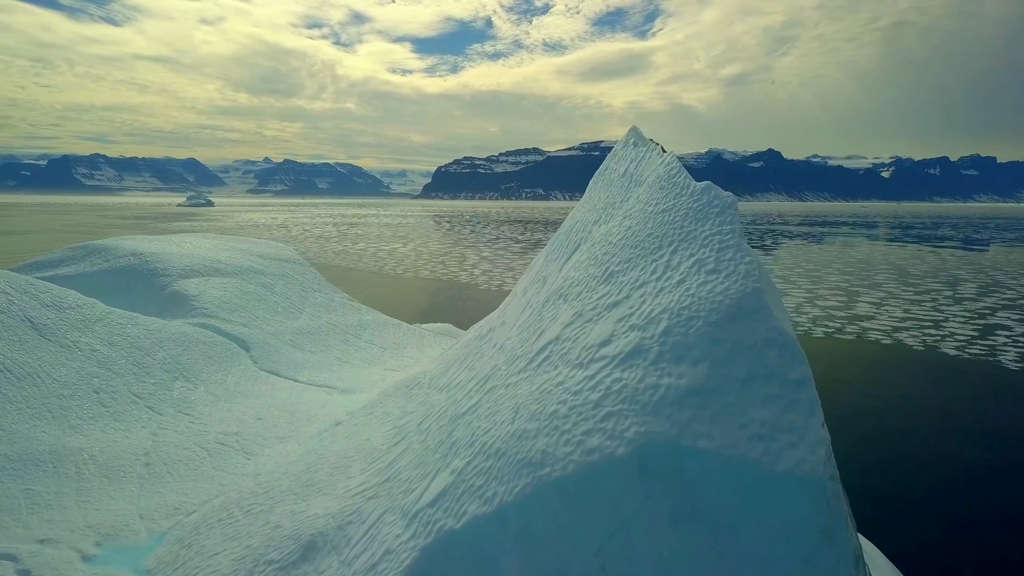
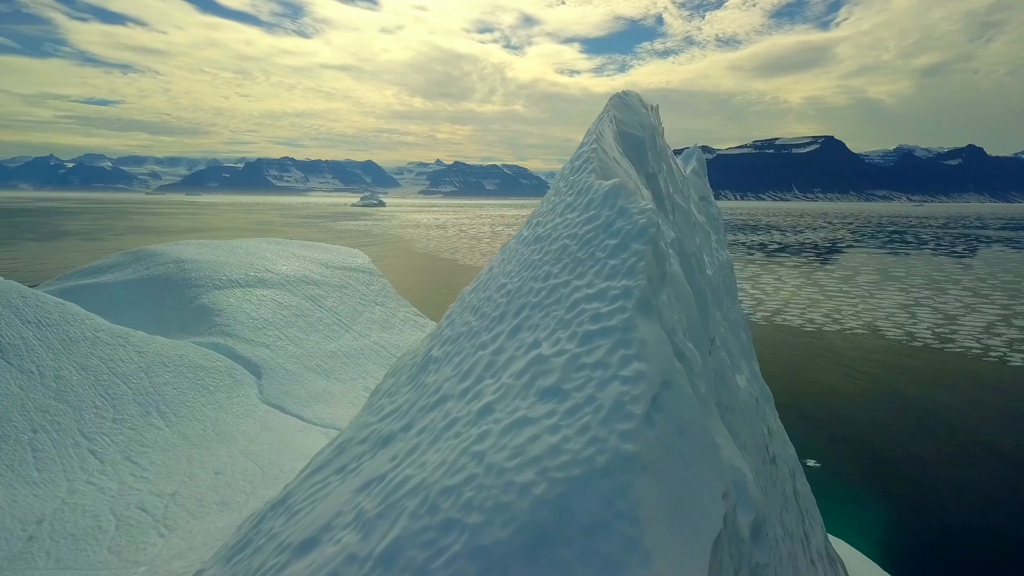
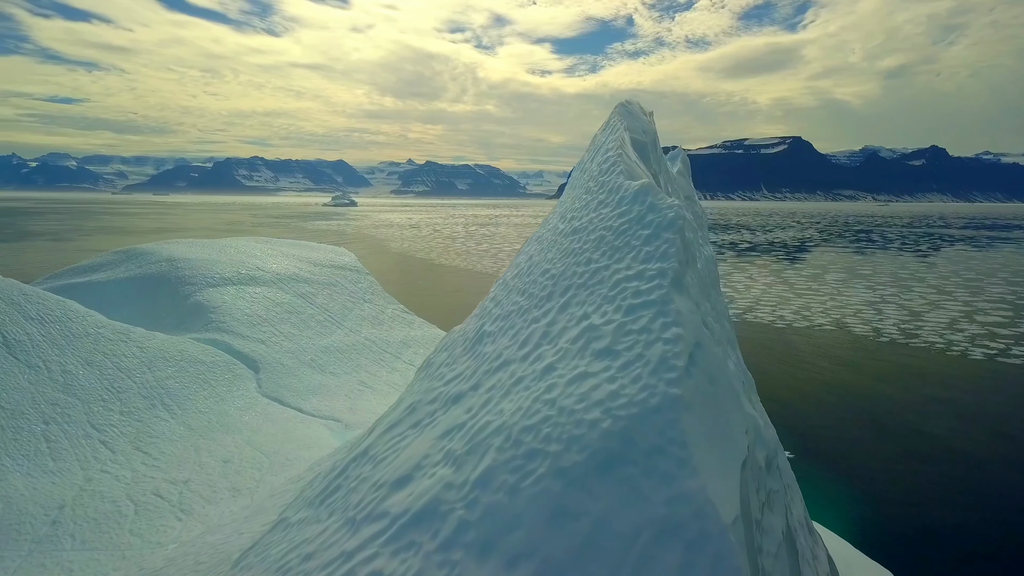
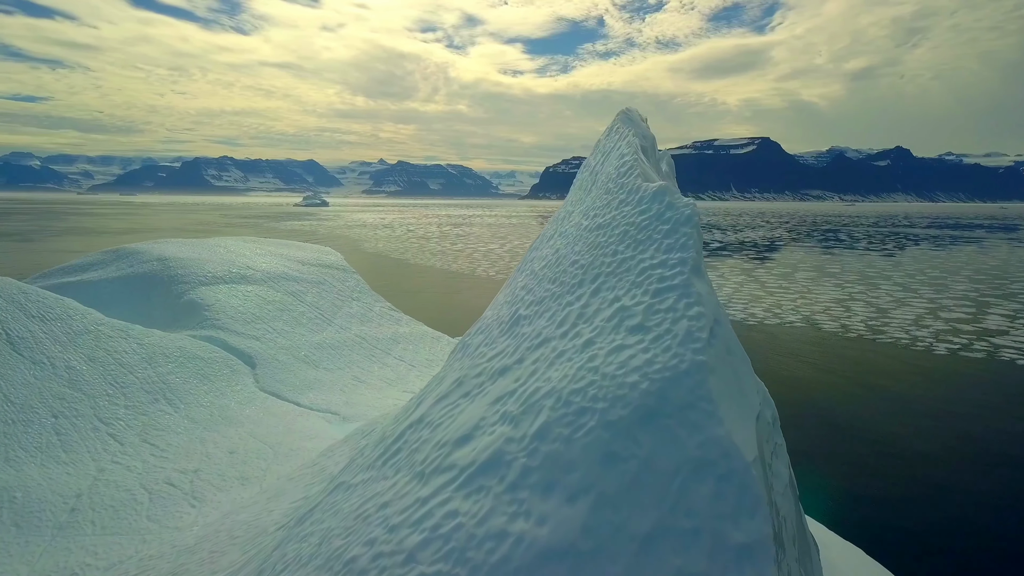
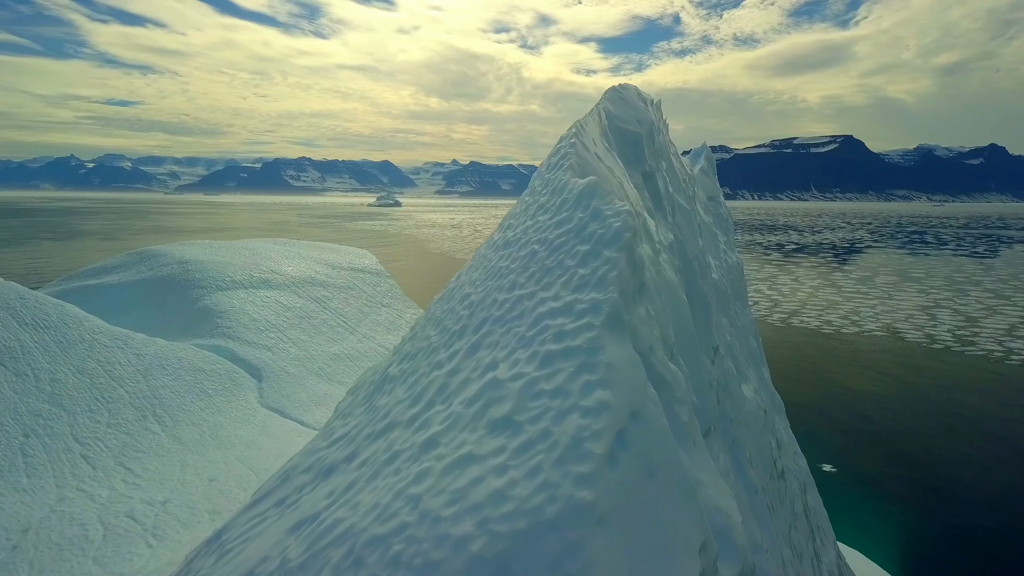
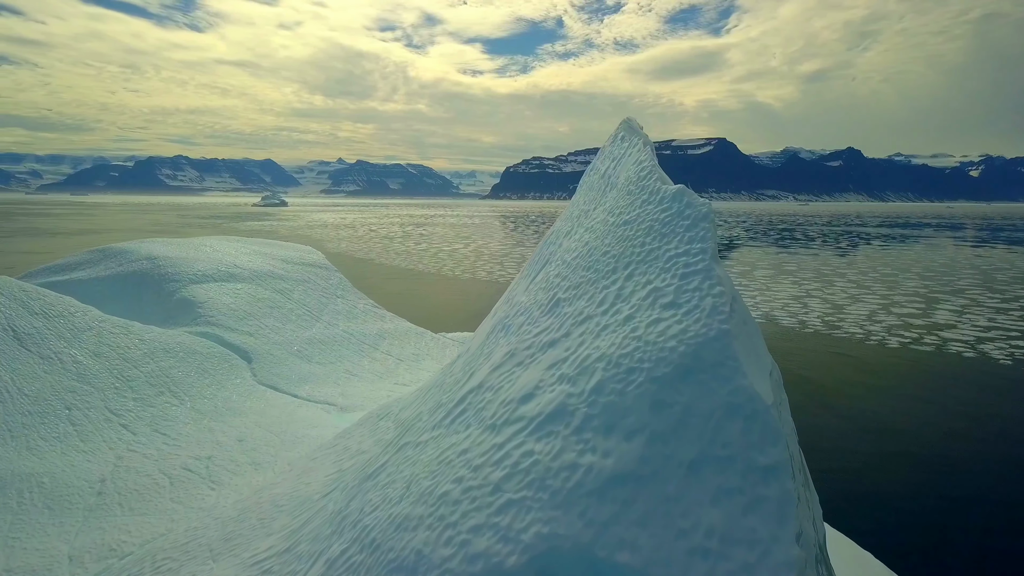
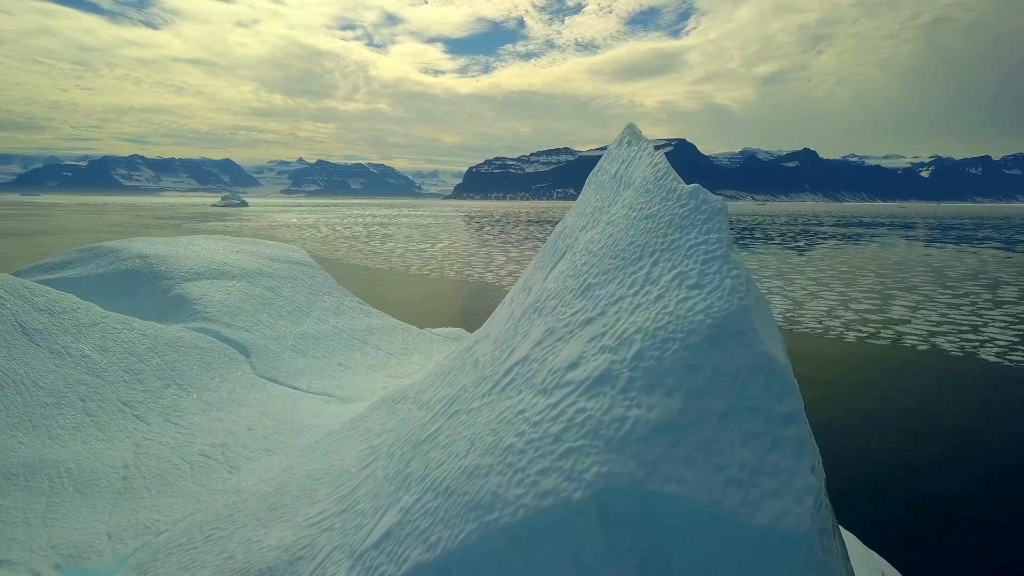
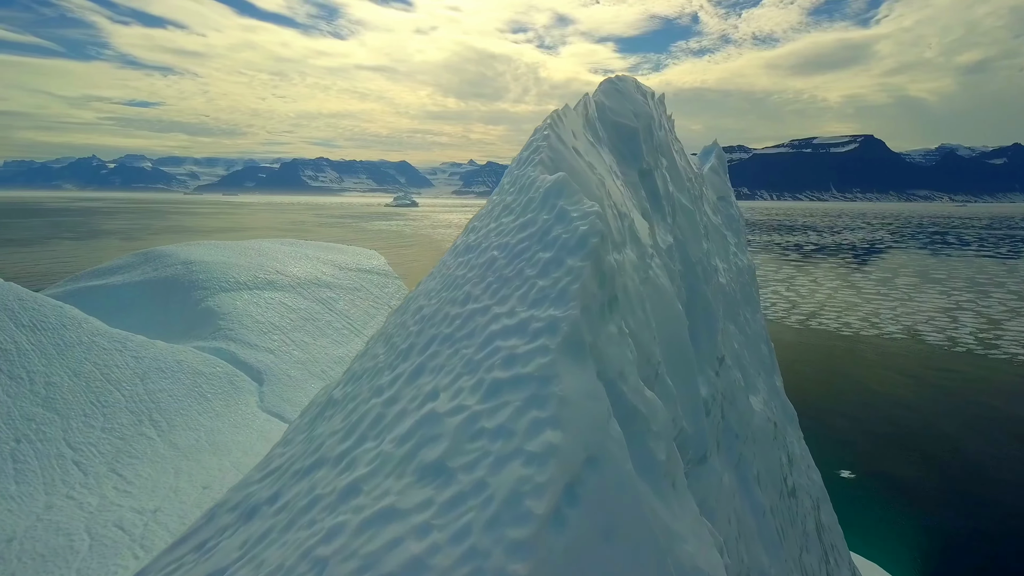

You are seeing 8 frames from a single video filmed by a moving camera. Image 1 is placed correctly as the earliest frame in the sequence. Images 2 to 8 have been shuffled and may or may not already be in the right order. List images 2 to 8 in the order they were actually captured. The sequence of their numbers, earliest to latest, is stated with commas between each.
7, 6, 4, 3, 2, 5, 8
